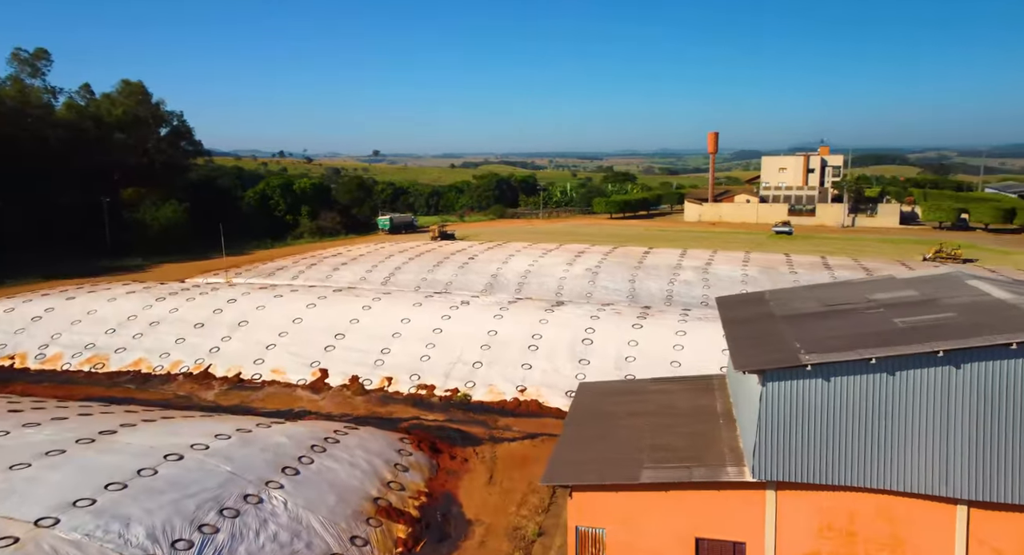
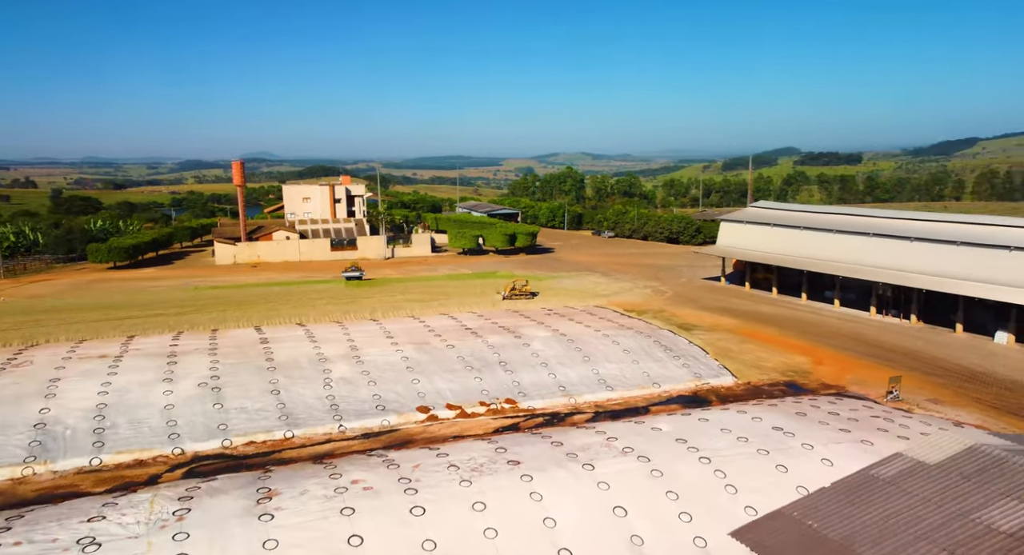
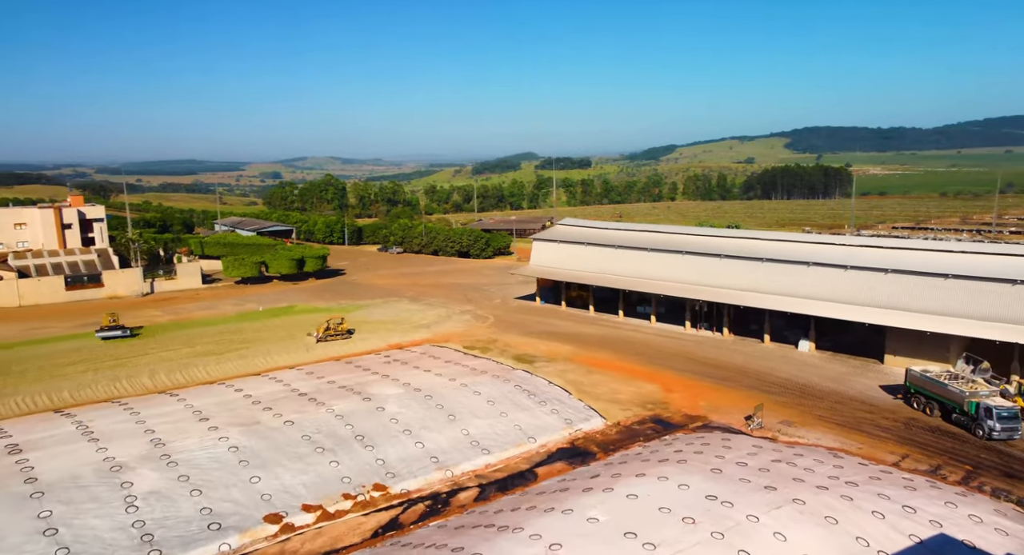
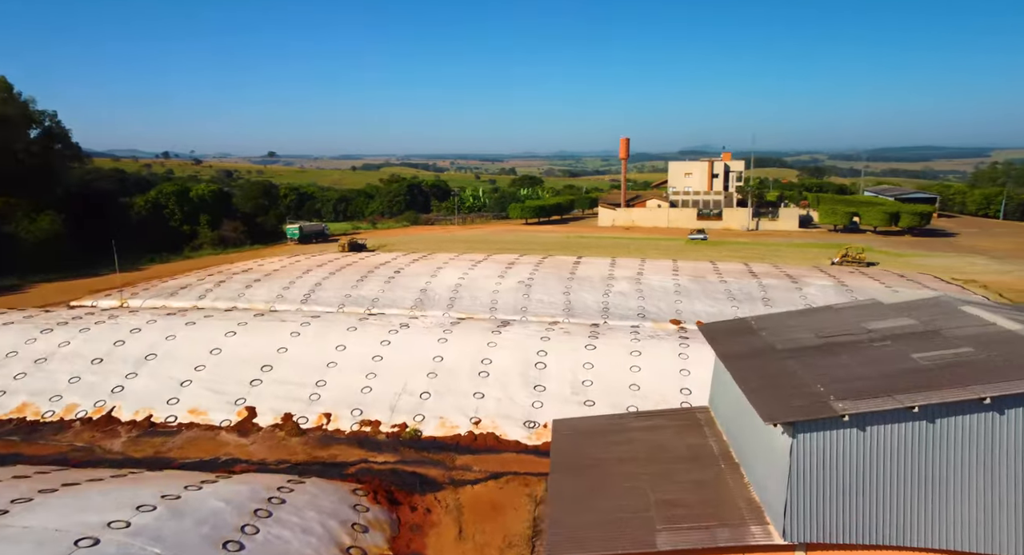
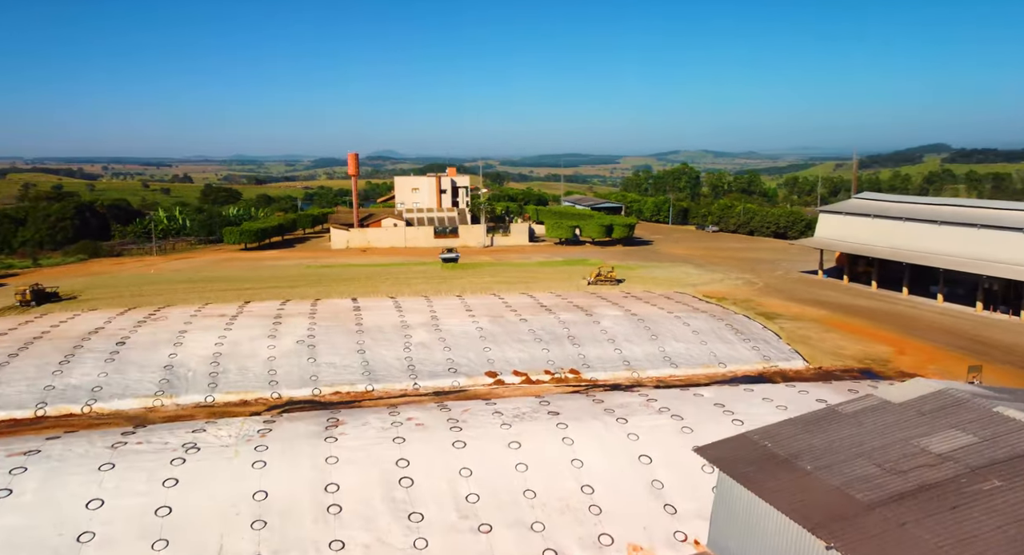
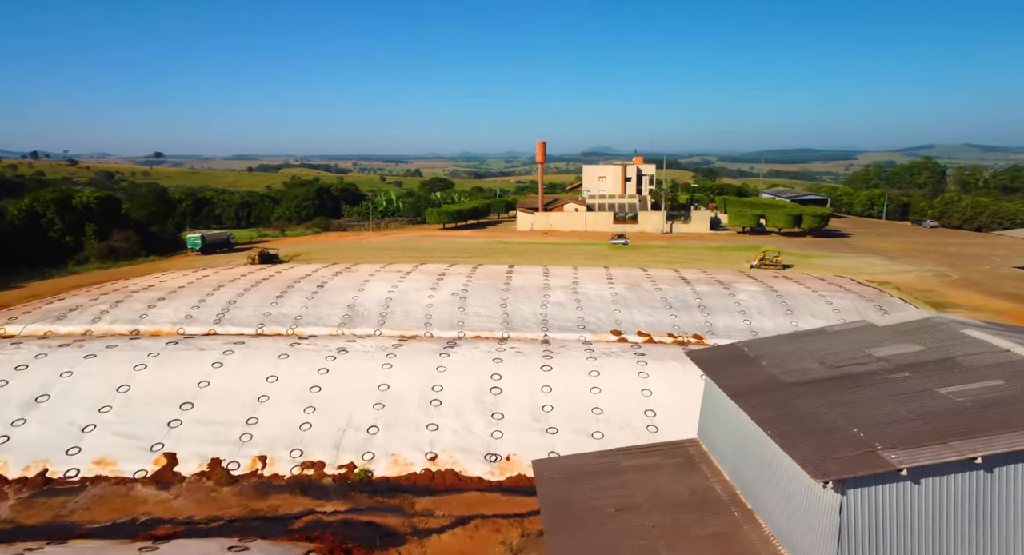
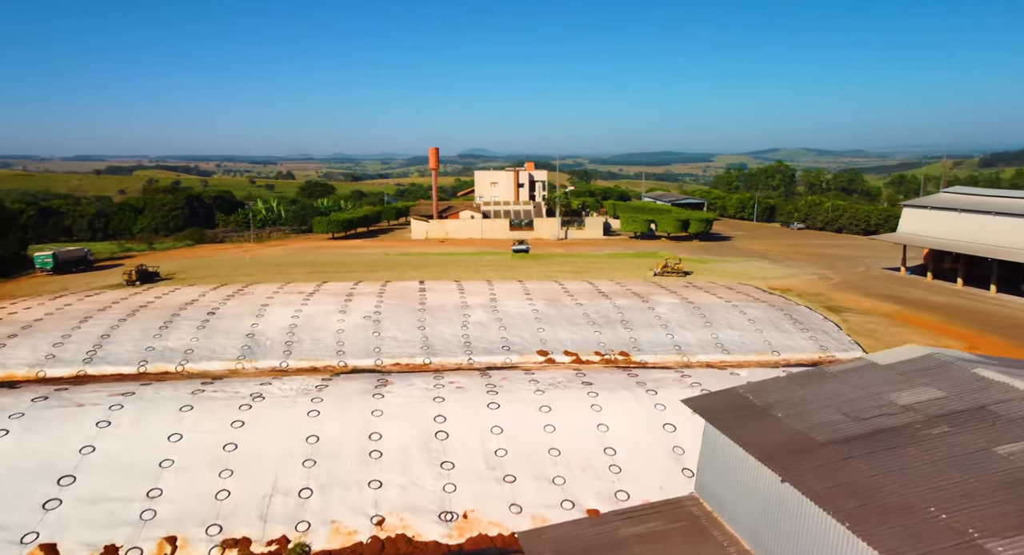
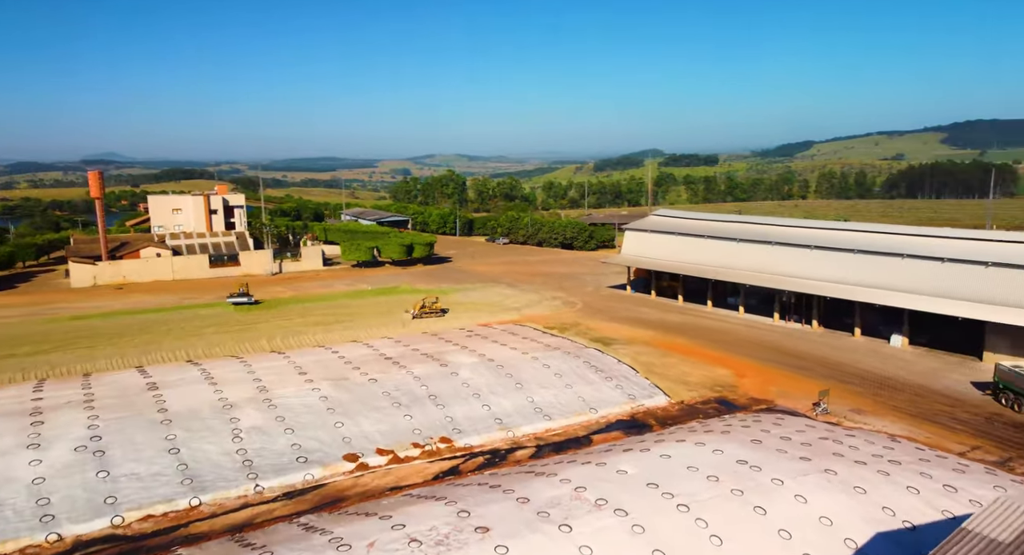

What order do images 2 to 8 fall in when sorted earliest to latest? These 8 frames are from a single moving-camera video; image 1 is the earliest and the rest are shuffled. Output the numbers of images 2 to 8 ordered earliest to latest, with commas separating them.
4, 6, 7, 5, 2, 8, 3
